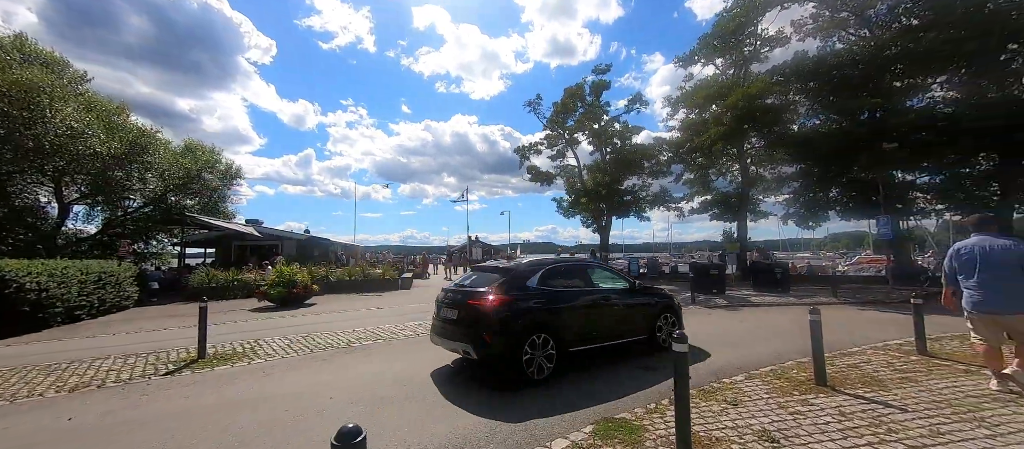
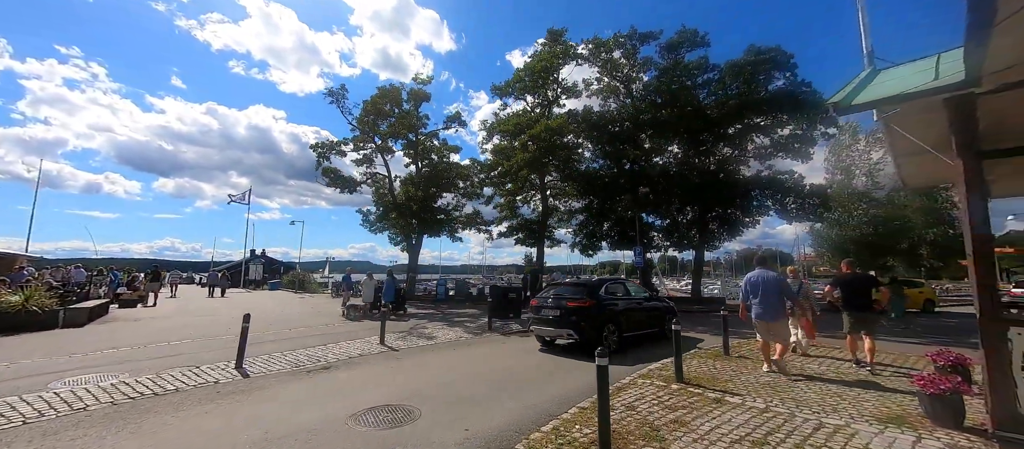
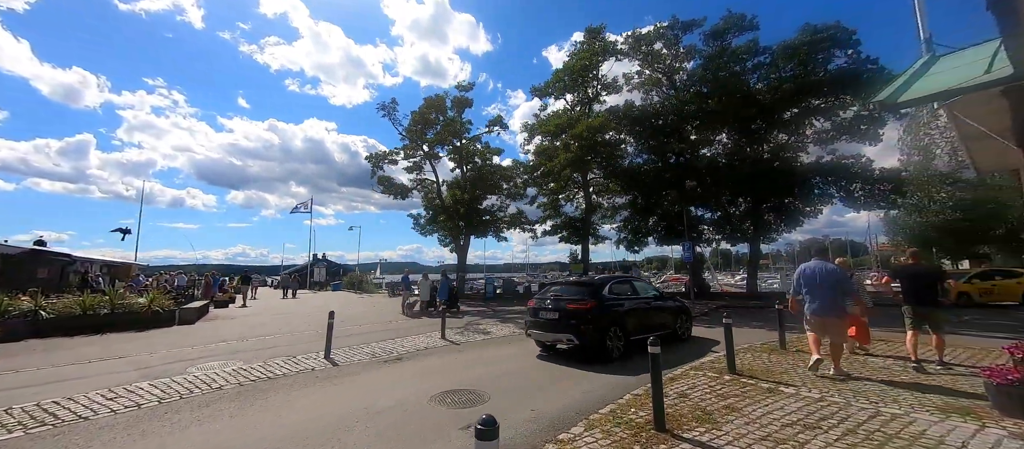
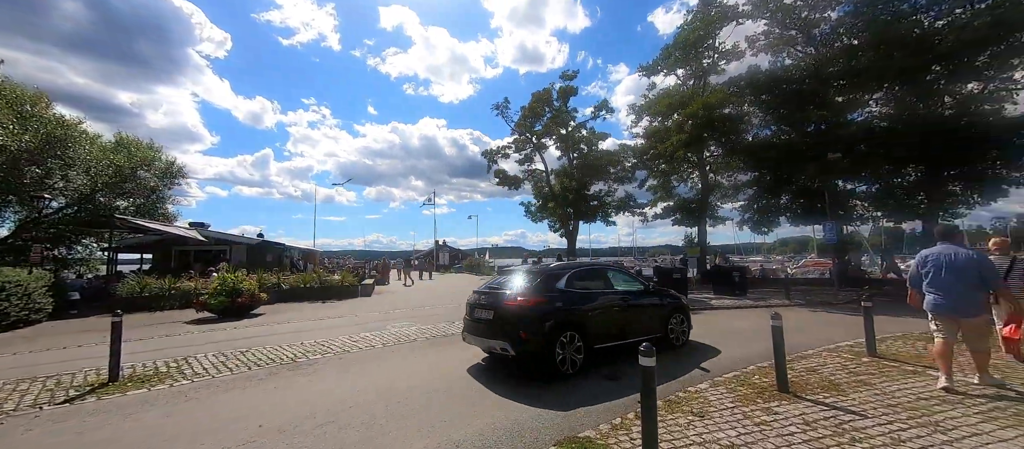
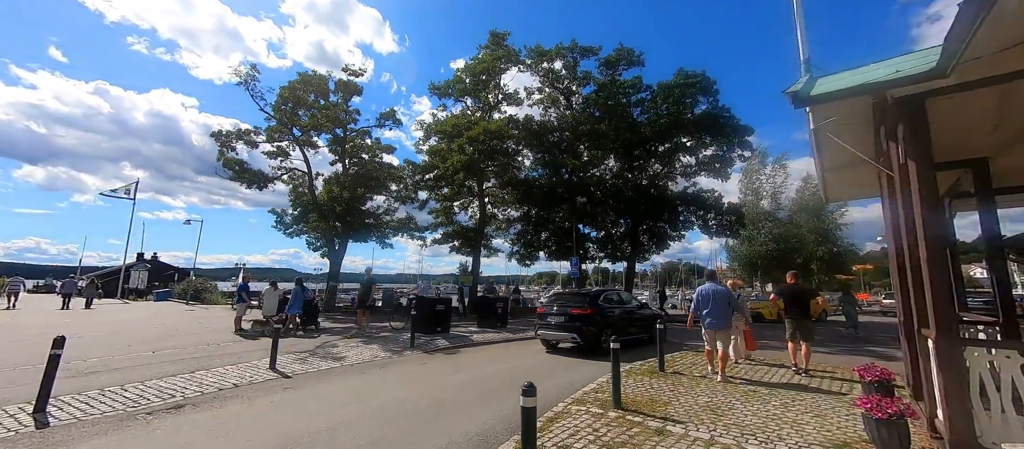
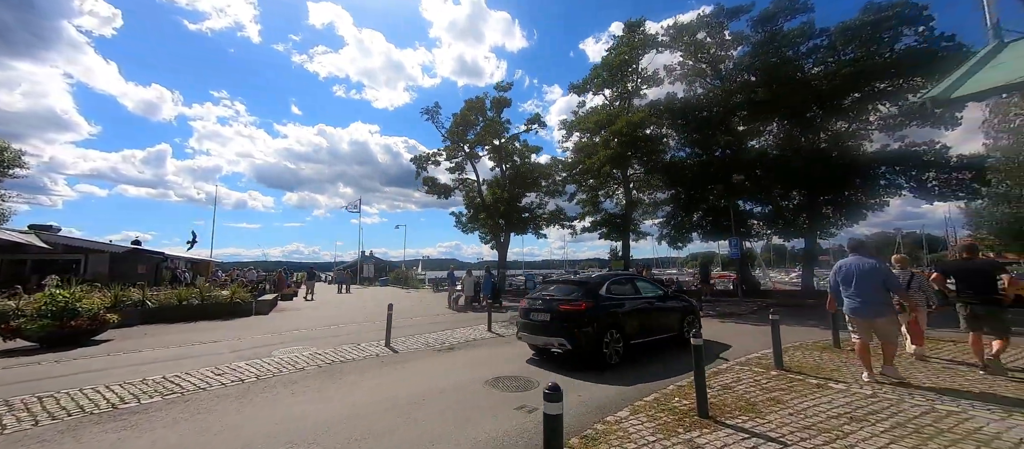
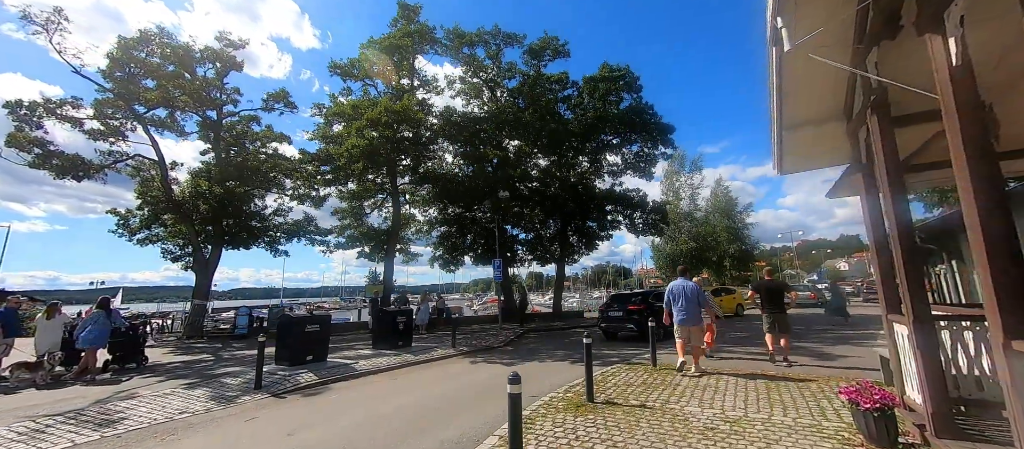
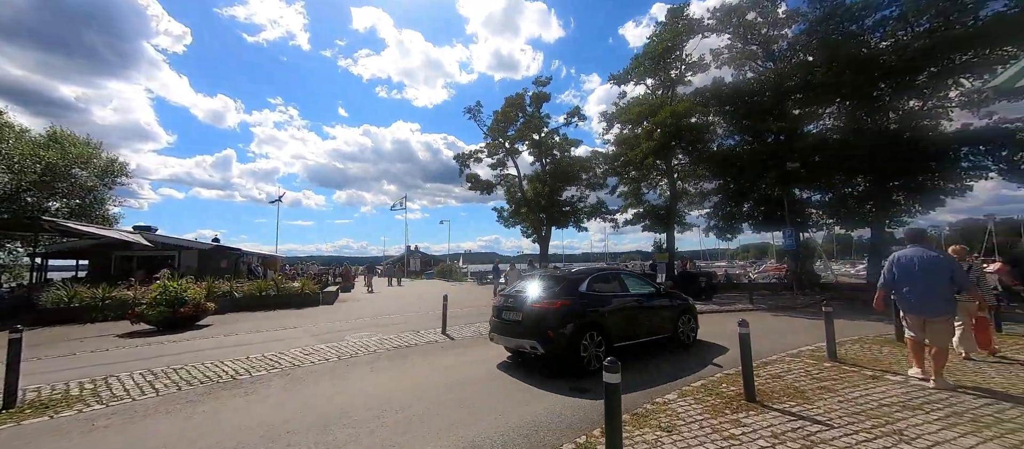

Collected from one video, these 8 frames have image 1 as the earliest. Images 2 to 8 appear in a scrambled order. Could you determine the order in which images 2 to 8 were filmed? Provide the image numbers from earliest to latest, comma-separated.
4, 8, 6, 3, 2, 5, 7
